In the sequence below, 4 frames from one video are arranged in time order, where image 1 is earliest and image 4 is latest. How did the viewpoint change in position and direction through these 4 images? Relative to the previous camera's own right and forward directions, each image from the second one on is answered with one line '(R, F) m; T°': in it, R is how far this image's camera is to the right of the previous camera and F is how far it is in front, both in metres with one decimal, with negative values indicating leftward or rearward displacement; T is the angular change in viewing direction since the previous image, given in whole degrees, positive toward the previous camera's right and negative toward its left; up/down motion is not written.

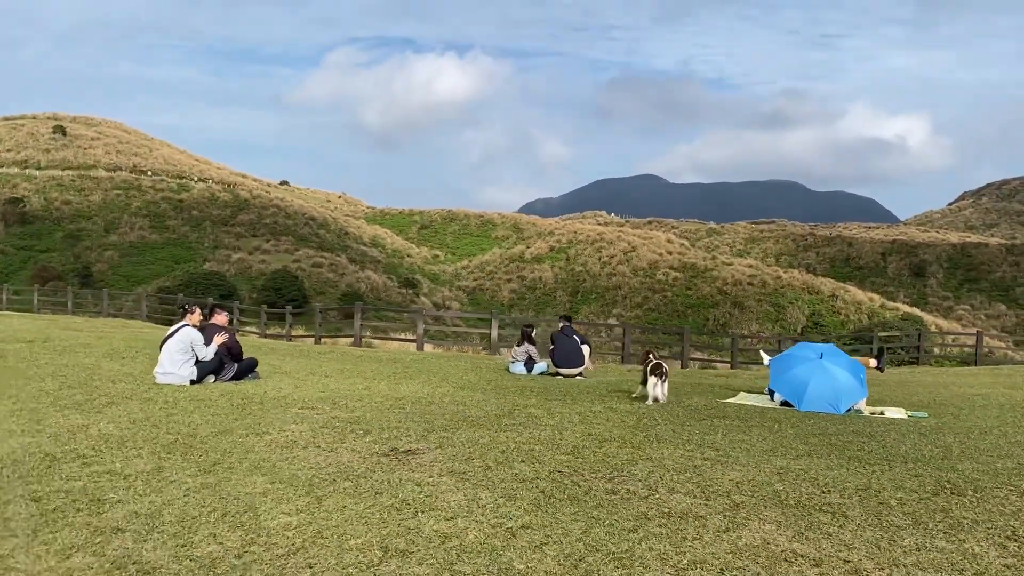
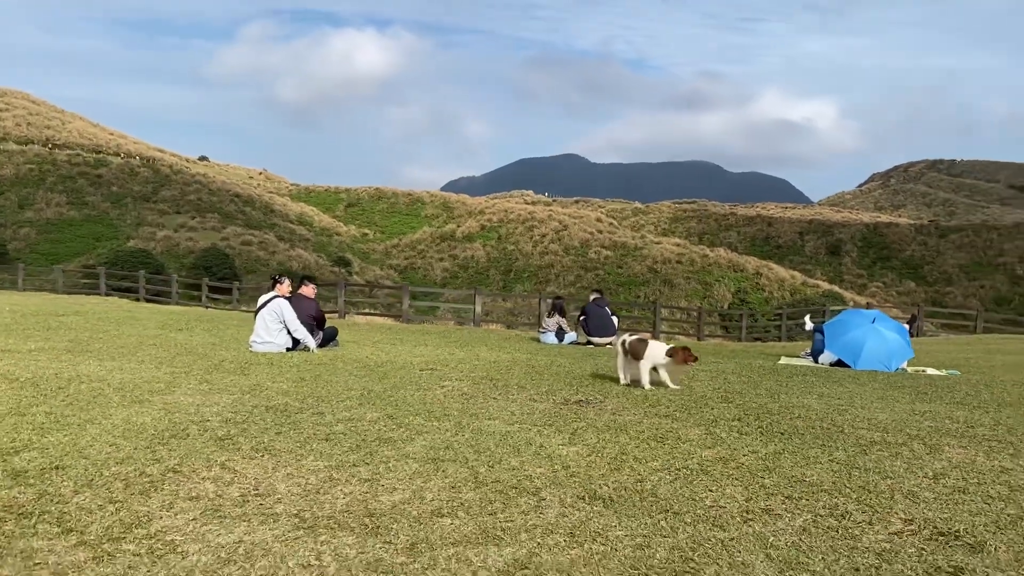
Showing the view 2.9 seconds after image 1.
(-1.7, -0.6) m; +5°
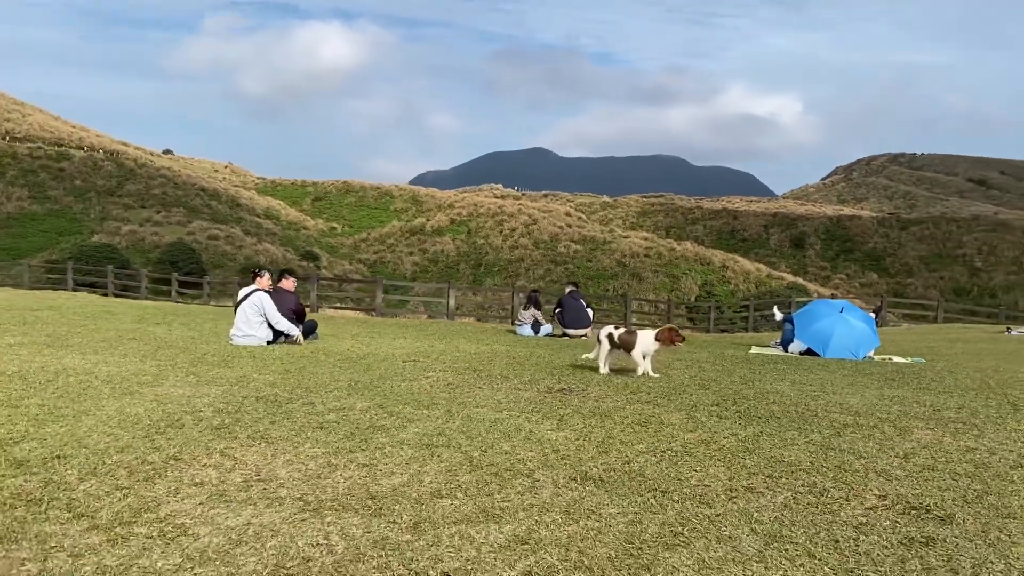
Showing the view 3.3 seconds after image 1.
(-0.1, -0.1) m; +2°
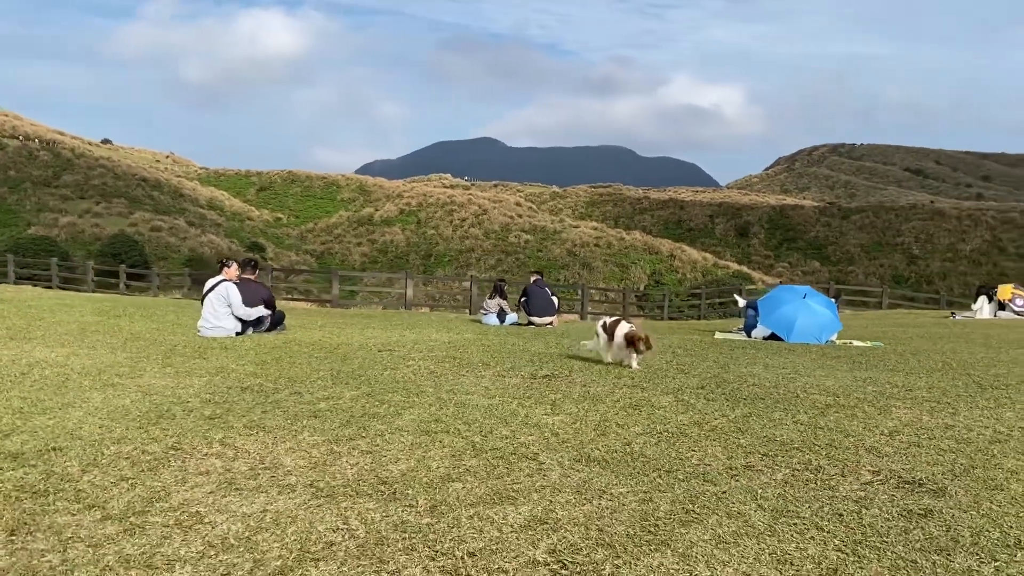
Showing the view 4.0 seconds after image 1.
(-0.3, 0.0) m; +3°
